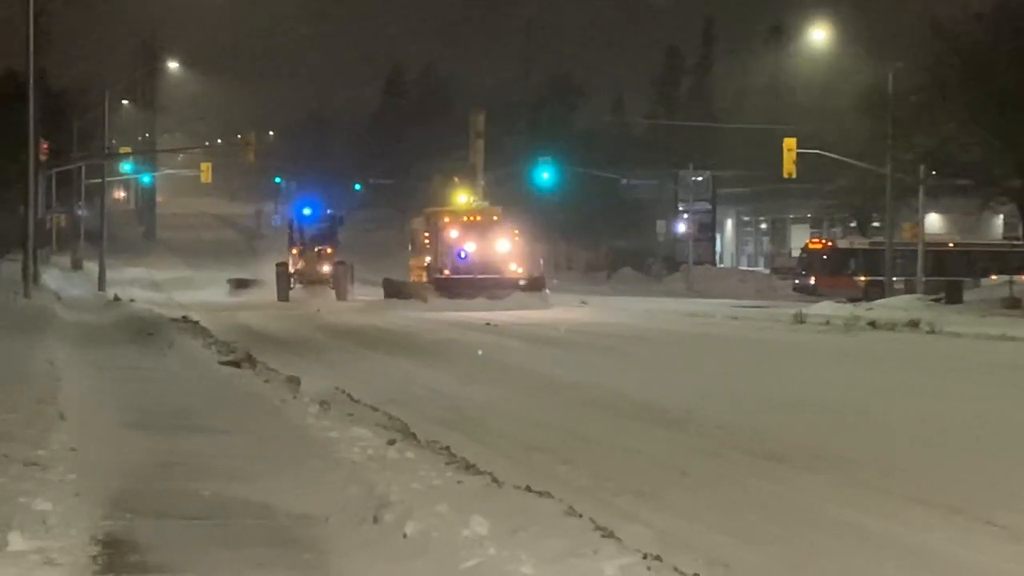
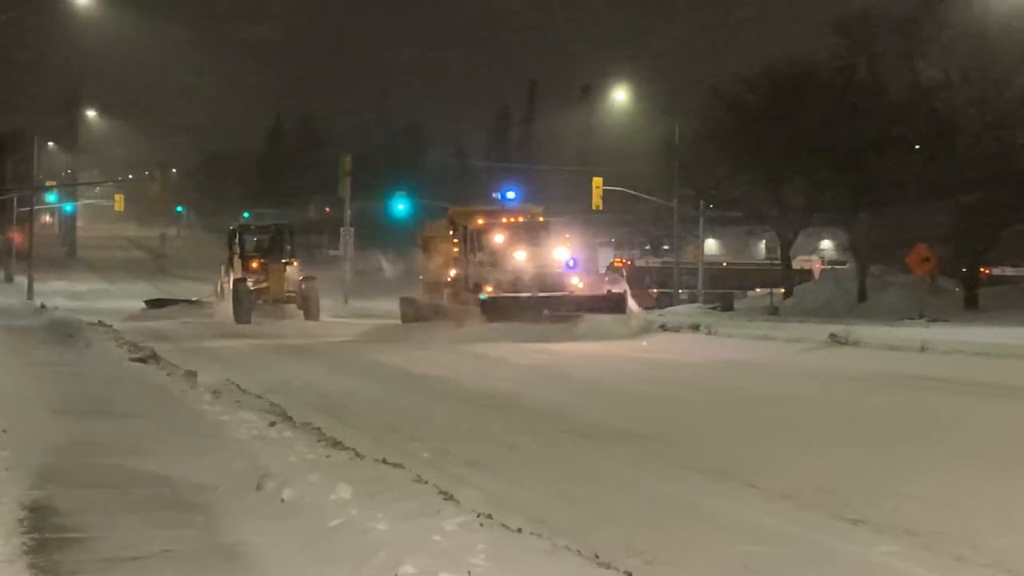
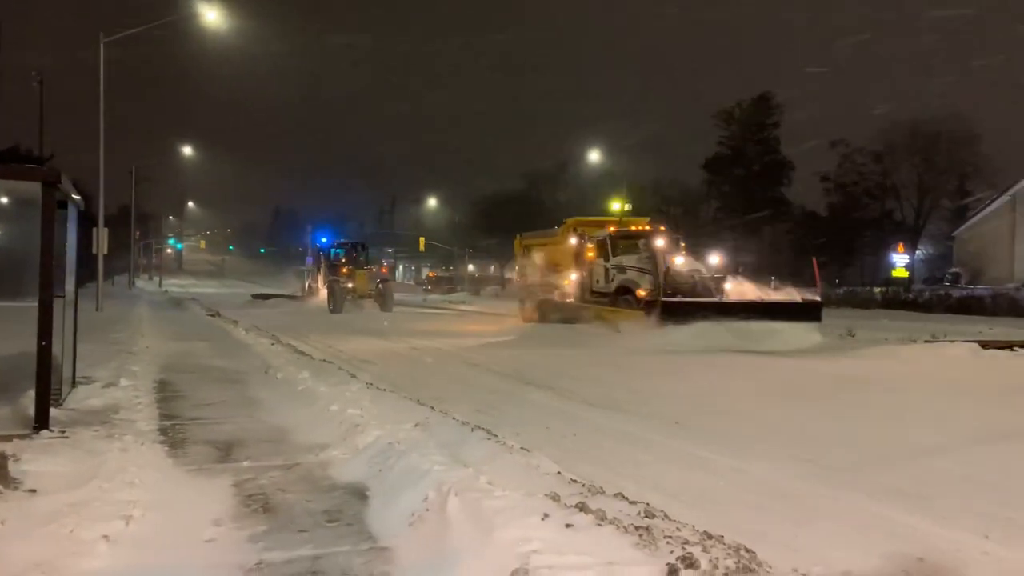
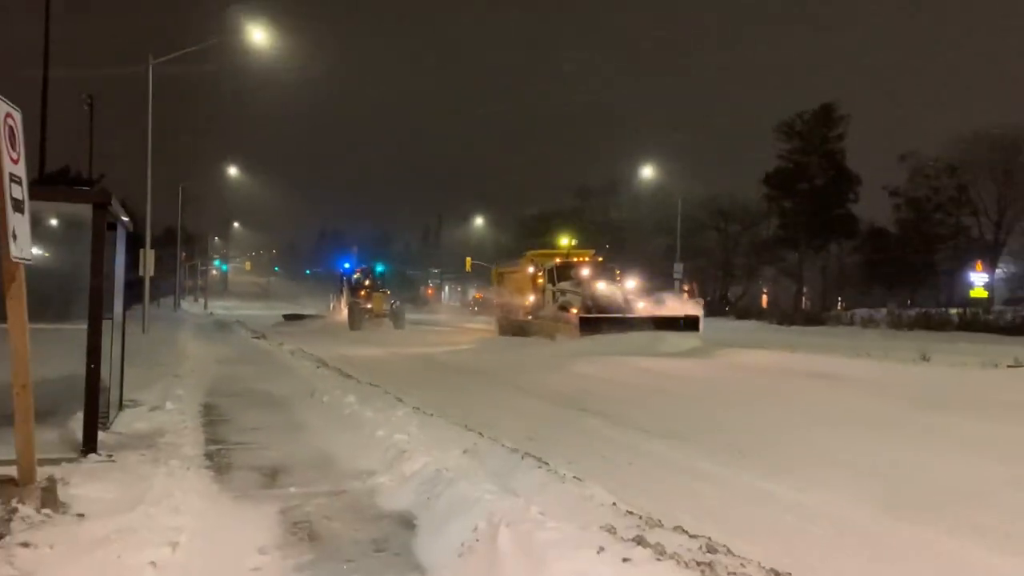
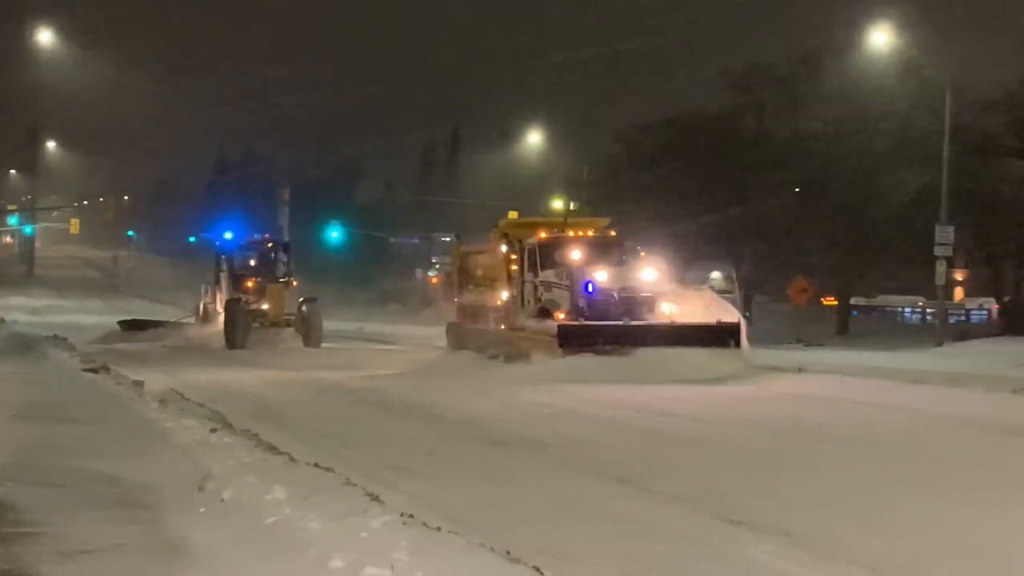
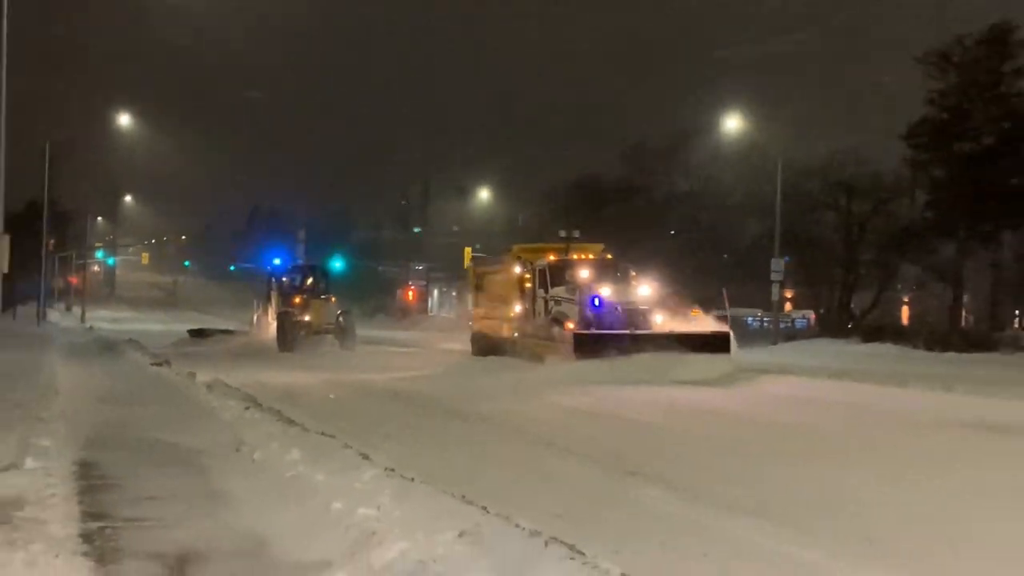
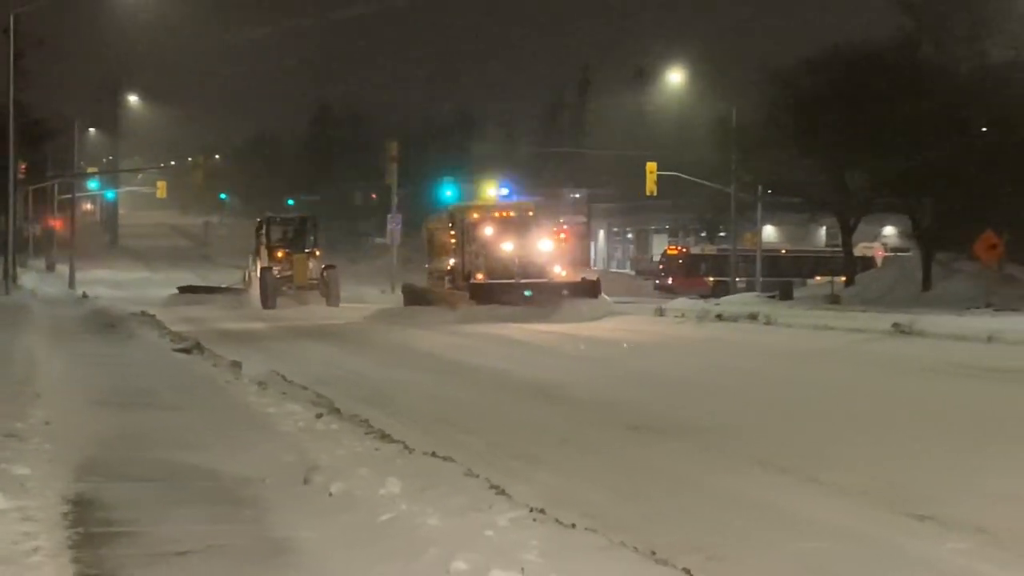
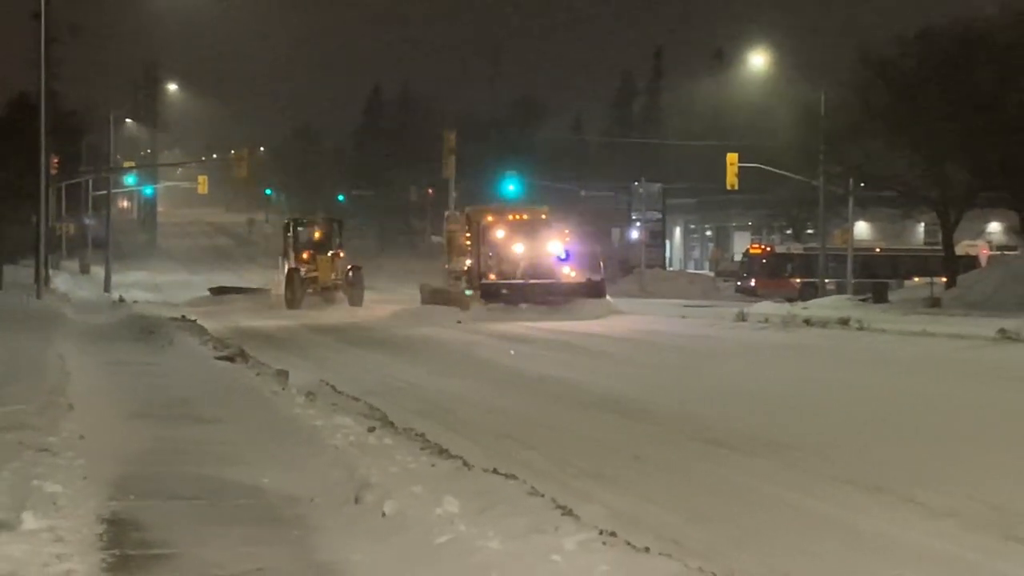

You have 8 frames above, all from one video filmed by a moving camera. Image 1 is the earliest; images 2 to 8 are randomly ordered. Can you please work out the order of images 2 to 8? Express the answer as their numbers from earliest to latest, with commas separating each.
8, 7, 2, 5, 6, 4, 3
